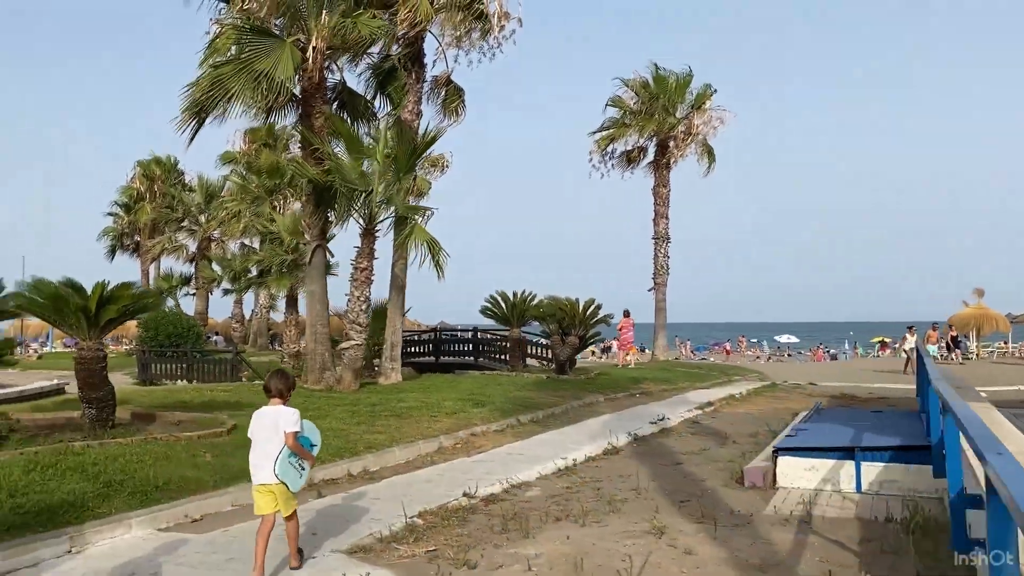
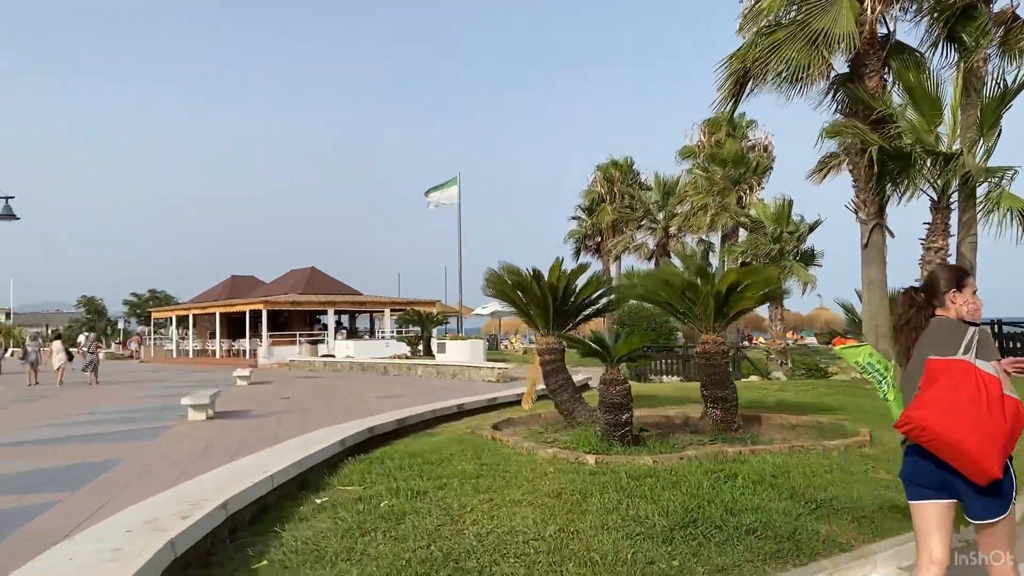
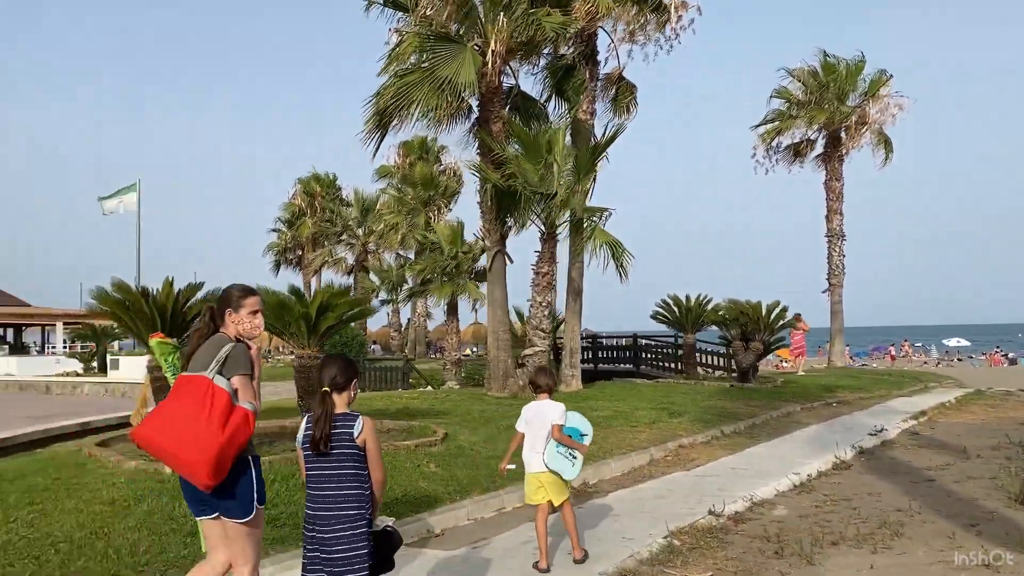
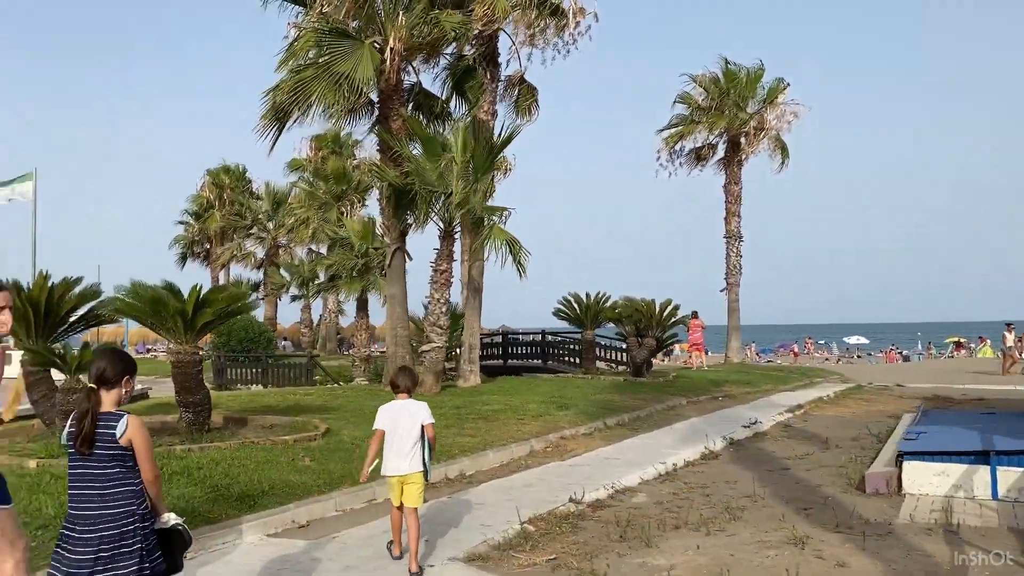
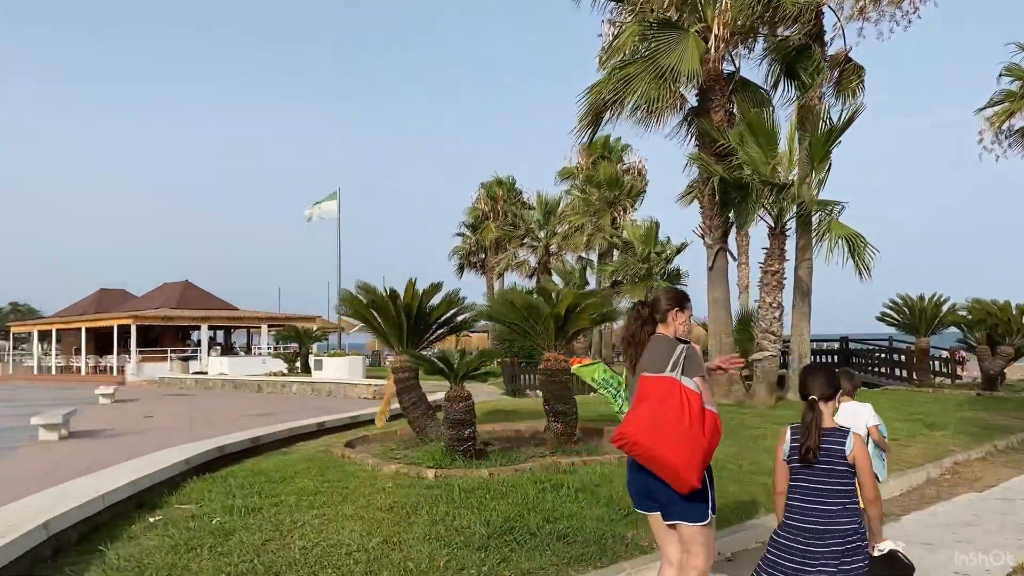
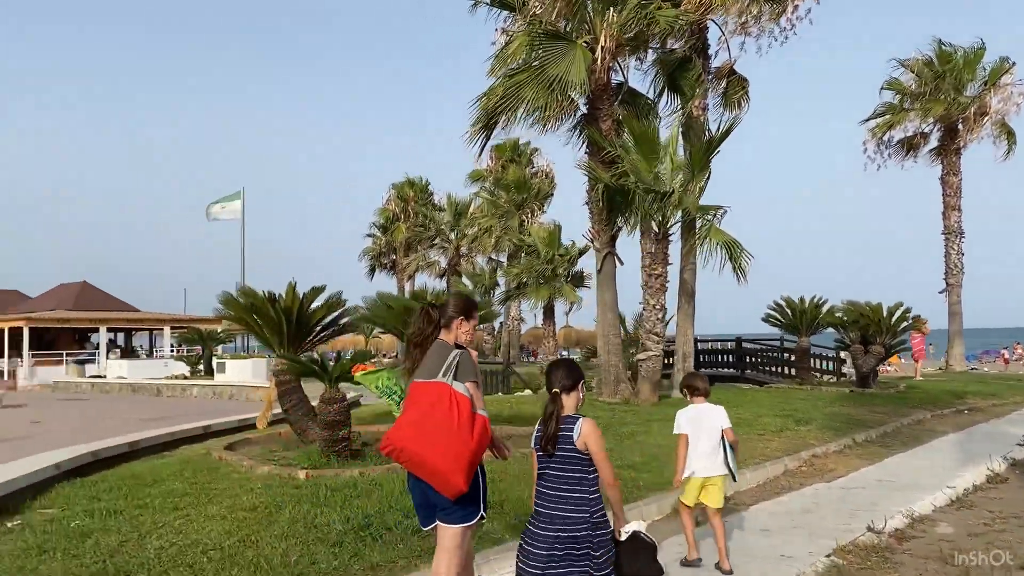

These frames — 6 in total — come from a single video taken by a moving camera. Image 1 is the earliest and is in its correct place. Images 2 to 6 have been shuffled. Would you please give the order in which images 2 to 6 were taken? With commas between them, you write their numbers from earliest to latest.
4, 3, 6, 5, 2
